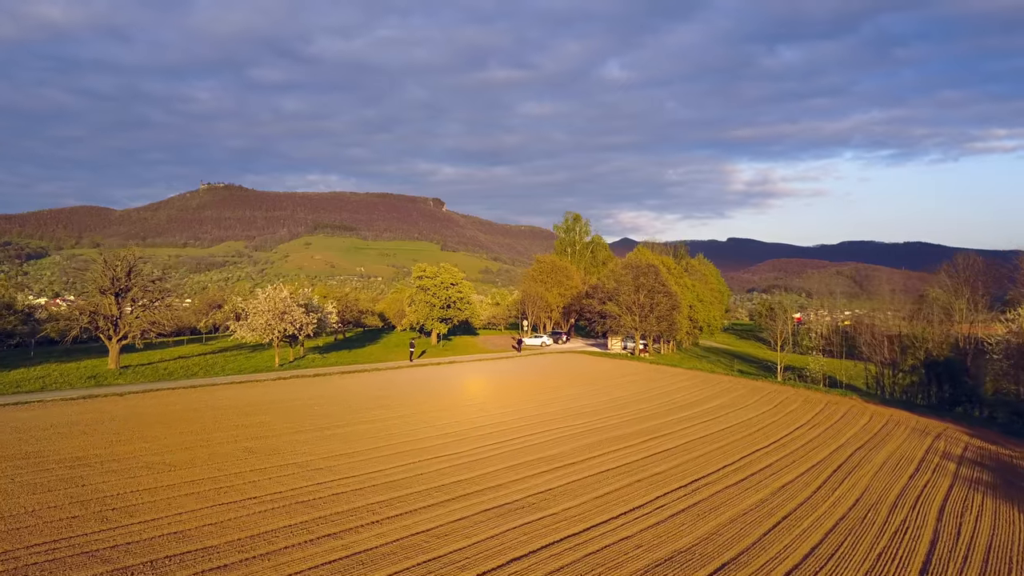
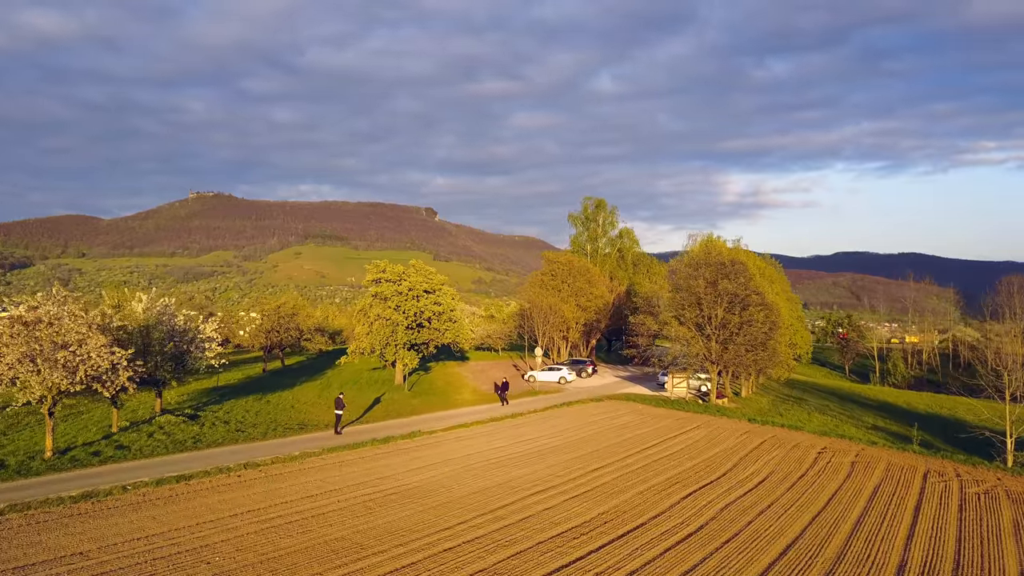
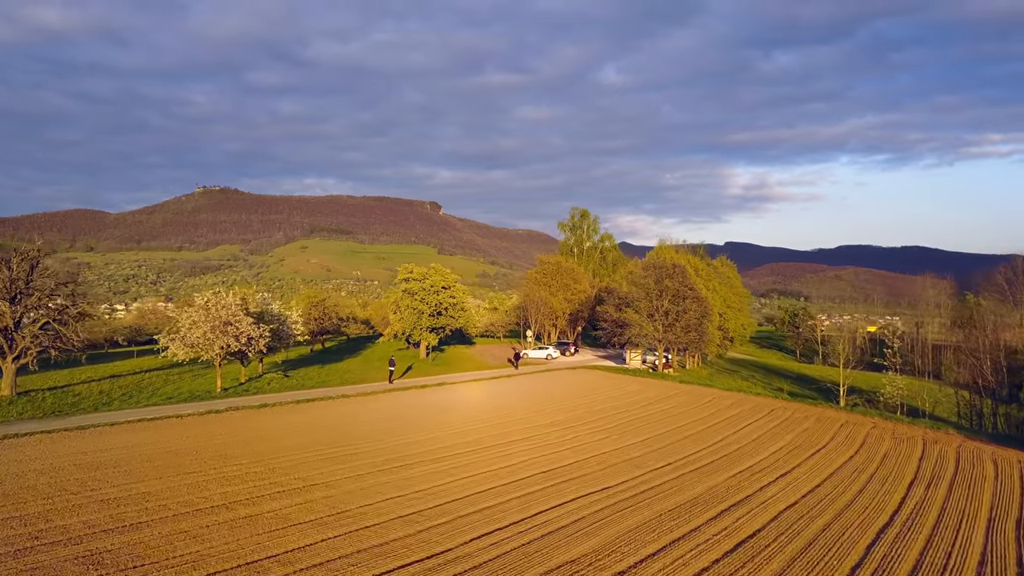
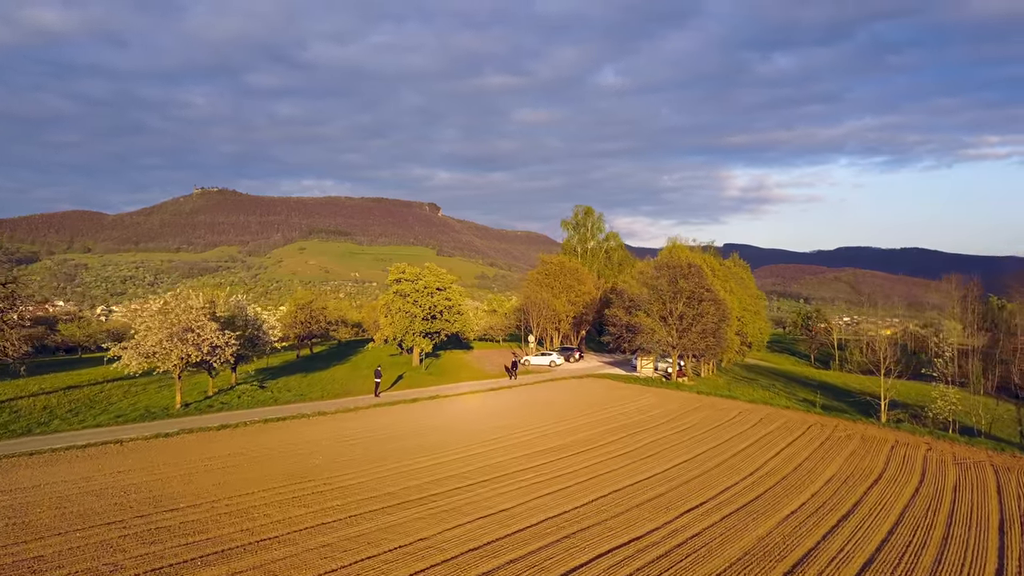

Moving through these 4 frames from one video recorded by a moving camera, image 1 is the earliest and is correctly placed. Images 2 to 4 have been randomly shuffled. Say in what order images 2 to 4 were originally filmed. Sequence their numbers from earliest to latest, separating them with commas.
3, 4, 2
